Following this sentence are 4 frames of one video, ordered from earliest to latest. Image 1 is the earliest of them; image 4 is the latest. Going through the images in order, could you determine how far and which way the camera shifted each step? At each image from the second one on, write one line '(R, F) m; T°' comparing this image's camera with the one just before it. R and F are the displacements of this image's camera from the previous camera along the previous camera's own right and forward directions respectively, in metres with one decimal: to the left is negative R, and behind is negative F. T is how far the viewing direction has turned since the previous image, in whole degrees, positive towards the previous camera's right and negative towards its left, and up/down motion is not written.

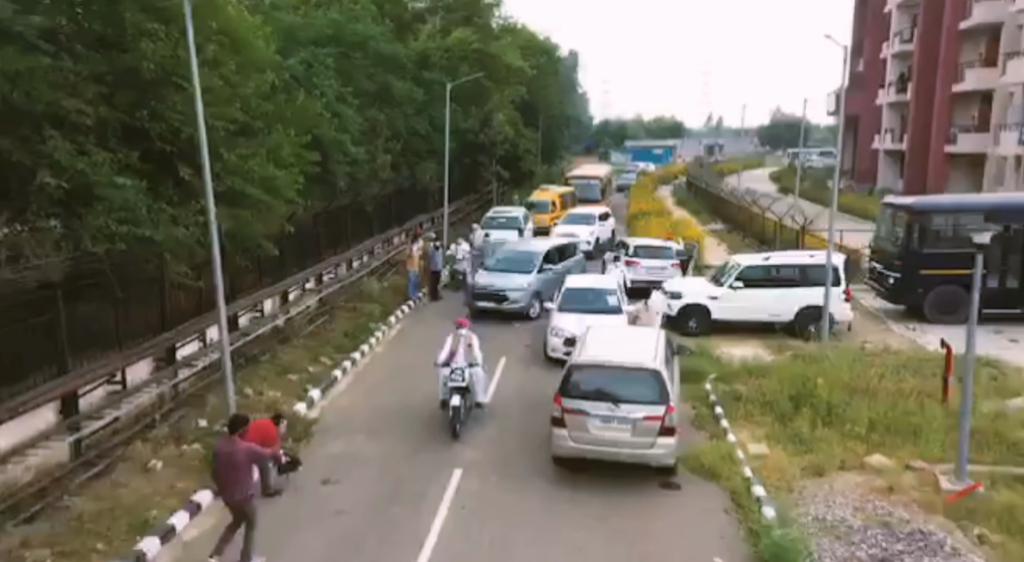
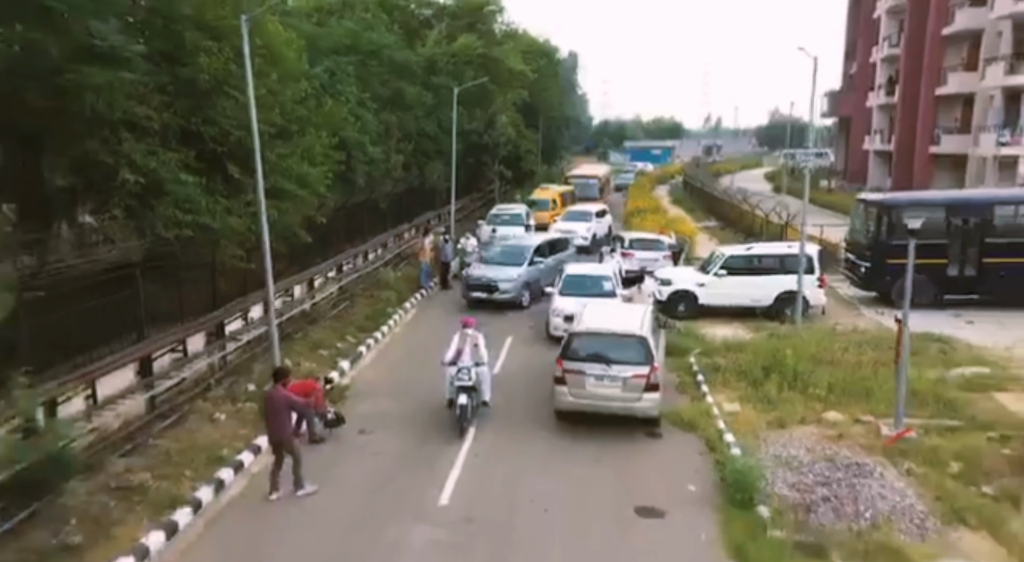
(-0.1, -1.7) m; 0°
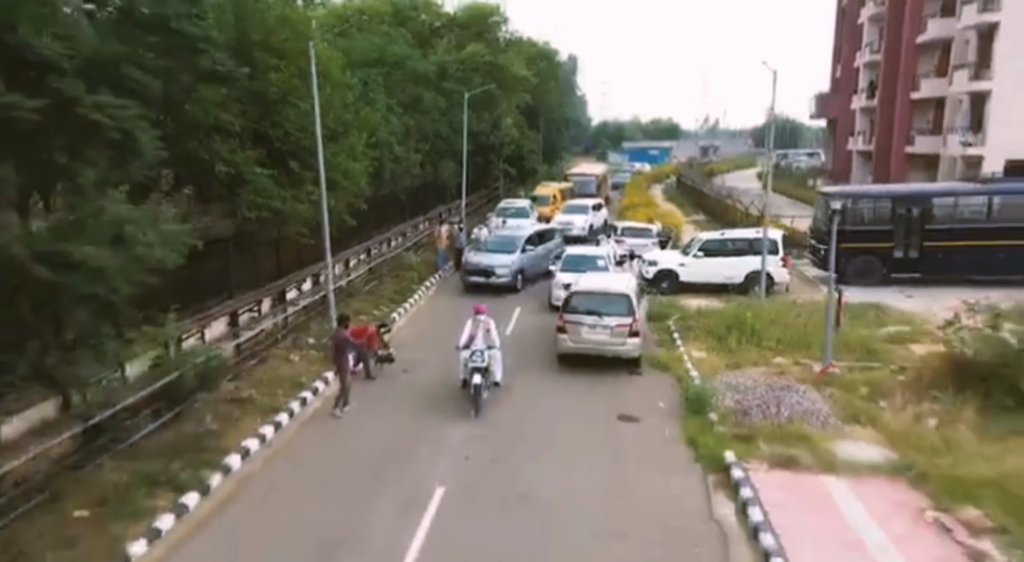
(-0.2, -3.0) m; 0°
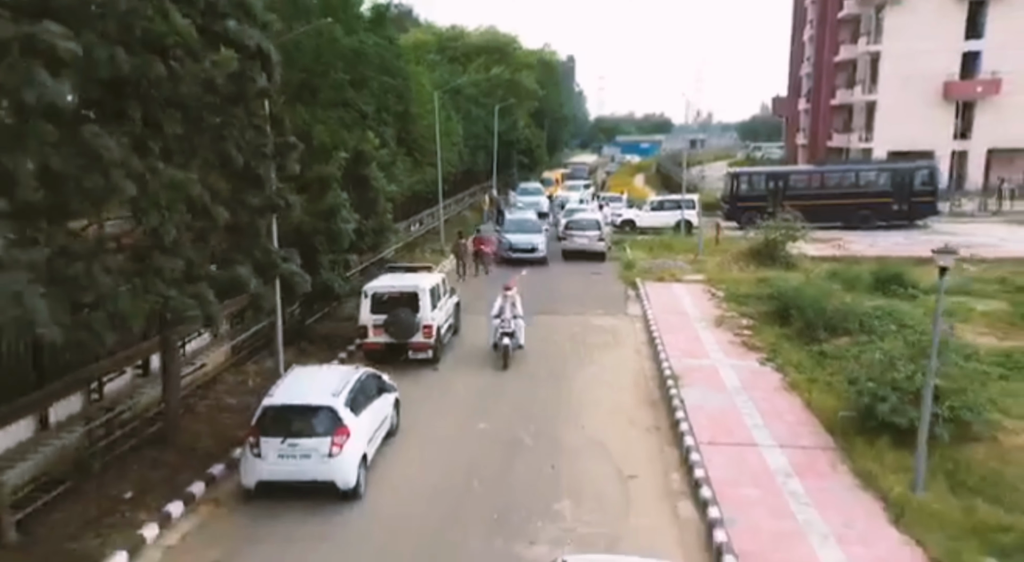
(-1.0, -13.2) m; 0°
